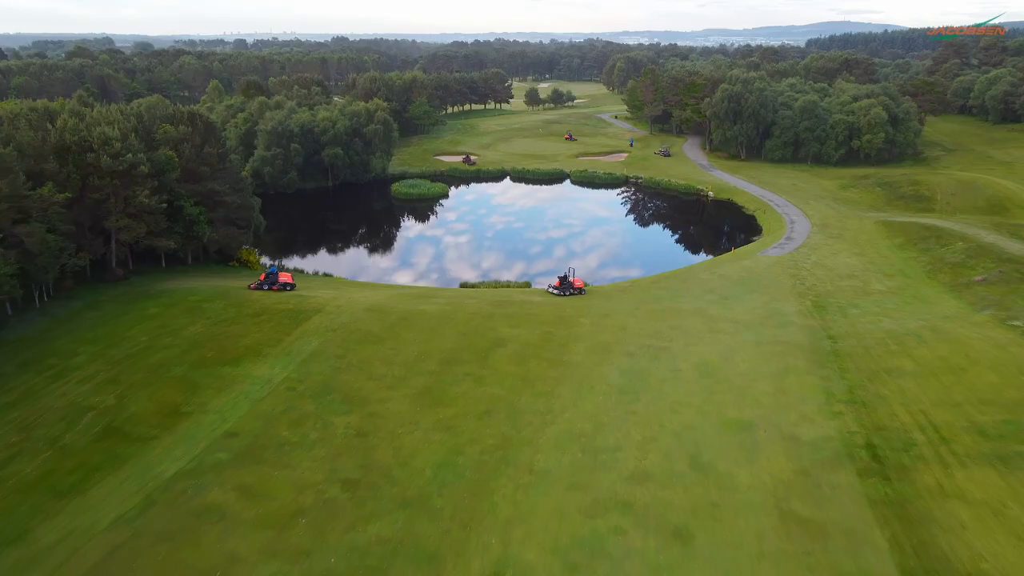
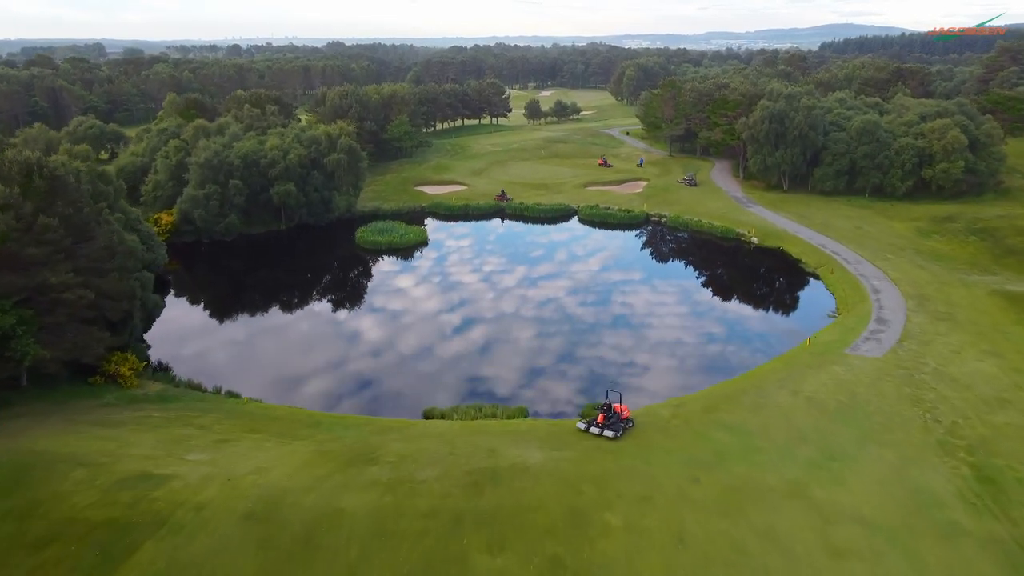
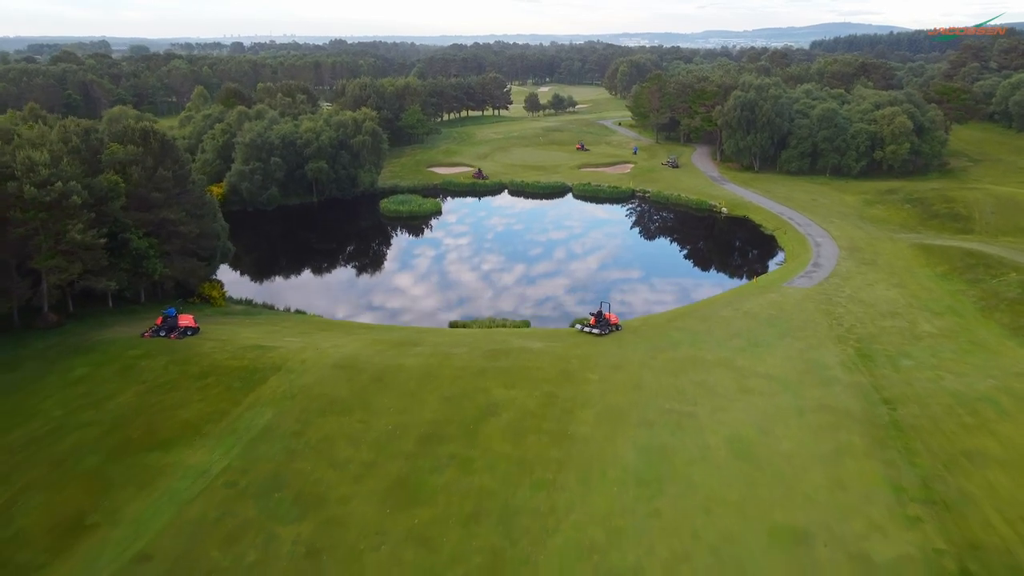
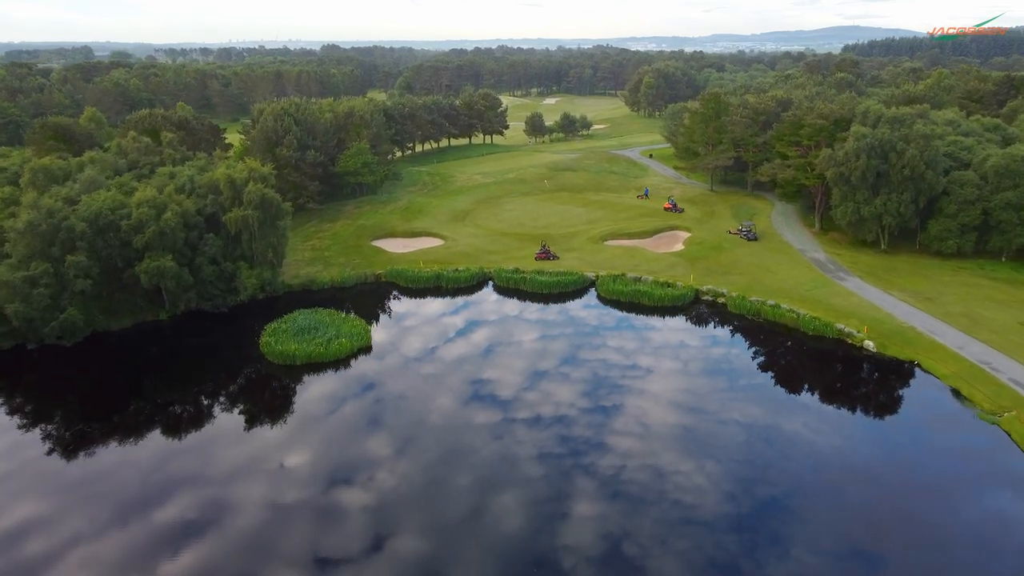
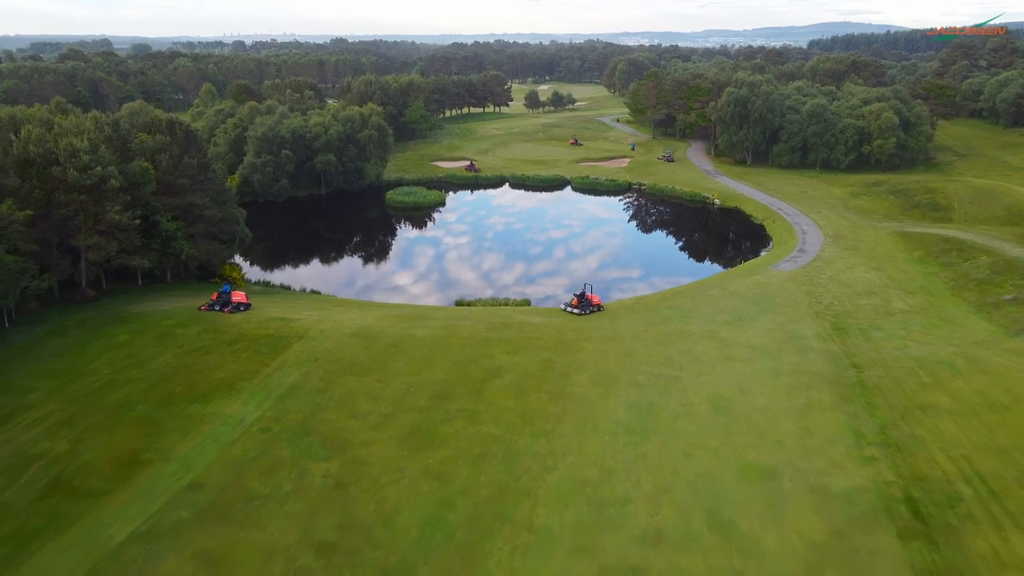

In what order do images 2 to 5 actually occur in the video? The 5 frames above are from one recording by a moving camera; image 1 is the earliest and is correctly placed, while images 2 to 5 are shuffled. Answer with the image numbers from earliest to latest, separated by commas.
5, 3, 2, 4
